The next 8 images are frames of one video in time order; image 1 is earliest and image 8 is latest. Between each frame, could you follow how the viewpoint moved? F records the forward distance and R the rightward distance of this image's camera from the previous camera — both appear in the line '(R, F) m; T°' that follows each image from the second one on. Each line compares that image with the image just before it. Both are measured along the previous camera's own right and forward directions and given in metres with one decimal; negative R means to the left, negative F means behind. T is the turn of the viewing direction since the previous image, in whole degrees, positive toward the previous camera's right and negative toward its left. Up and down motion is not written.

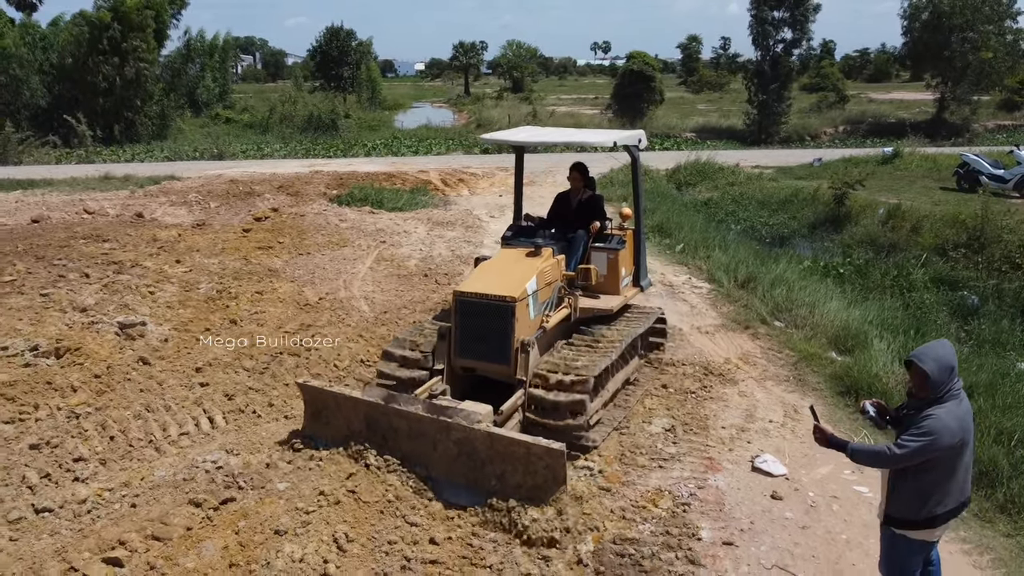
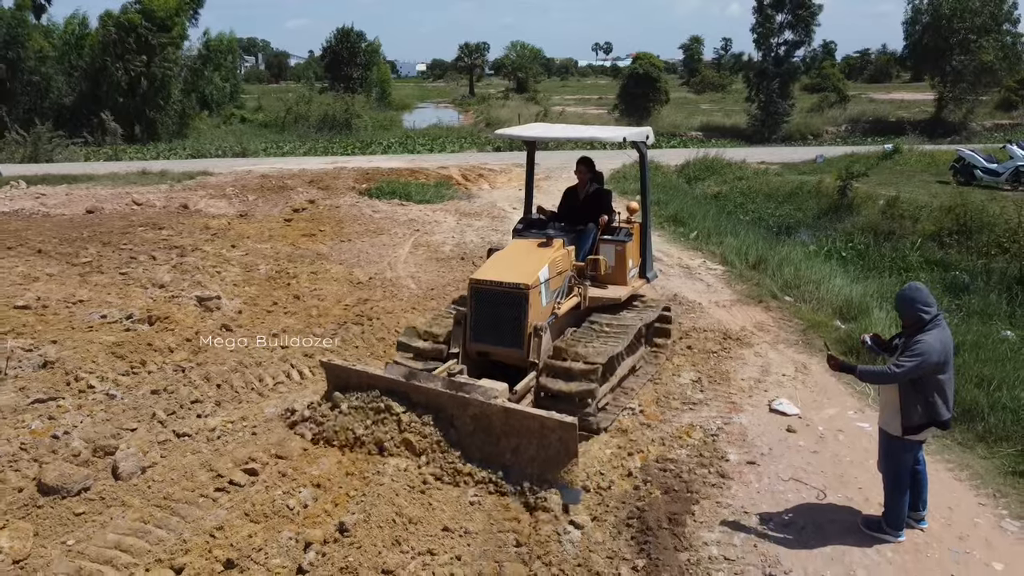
(-0.4, -0.9) m; 0°
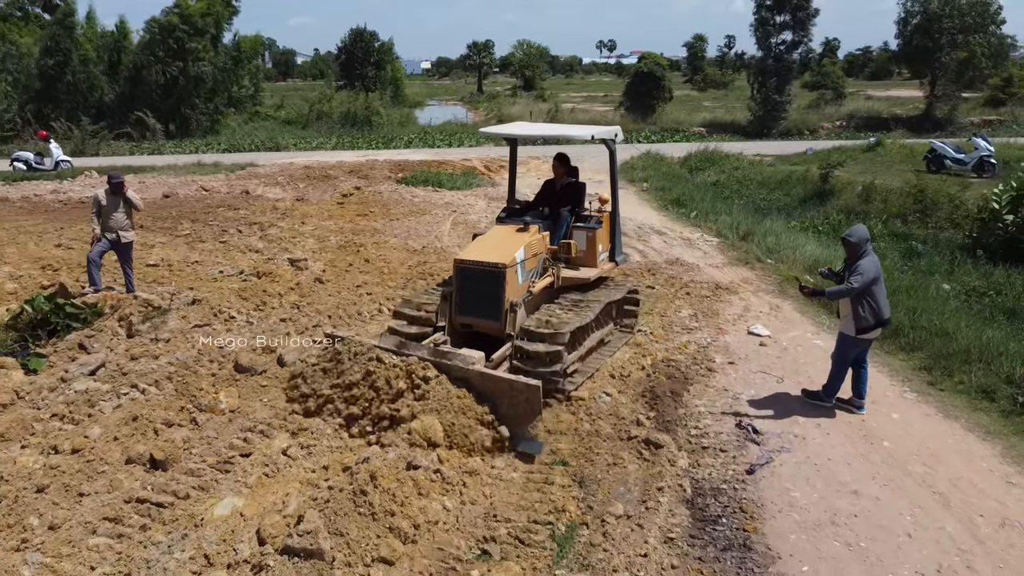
(-0.4, -1.9) m; 0°
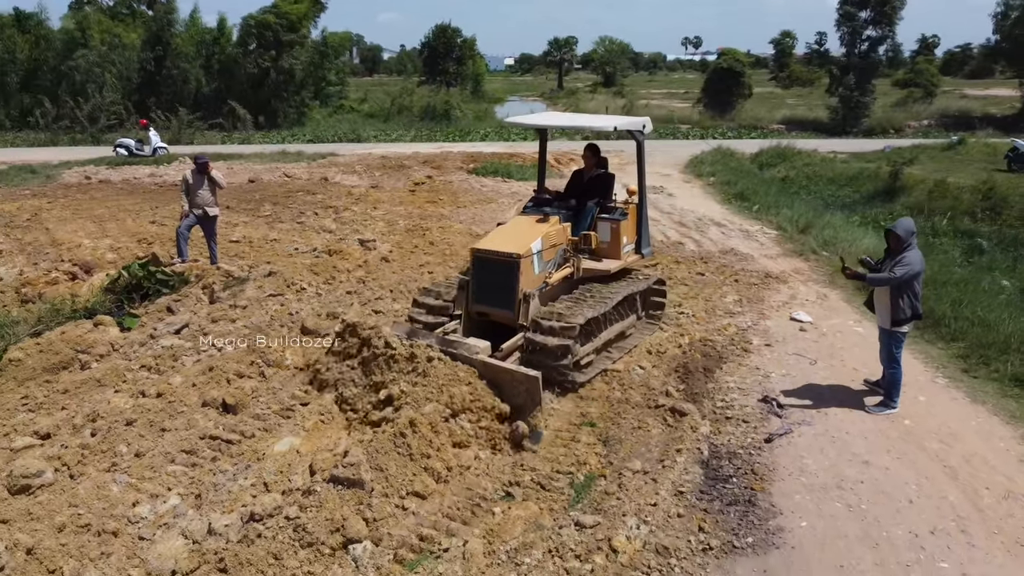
(+0.3, -0.4) m; -5°
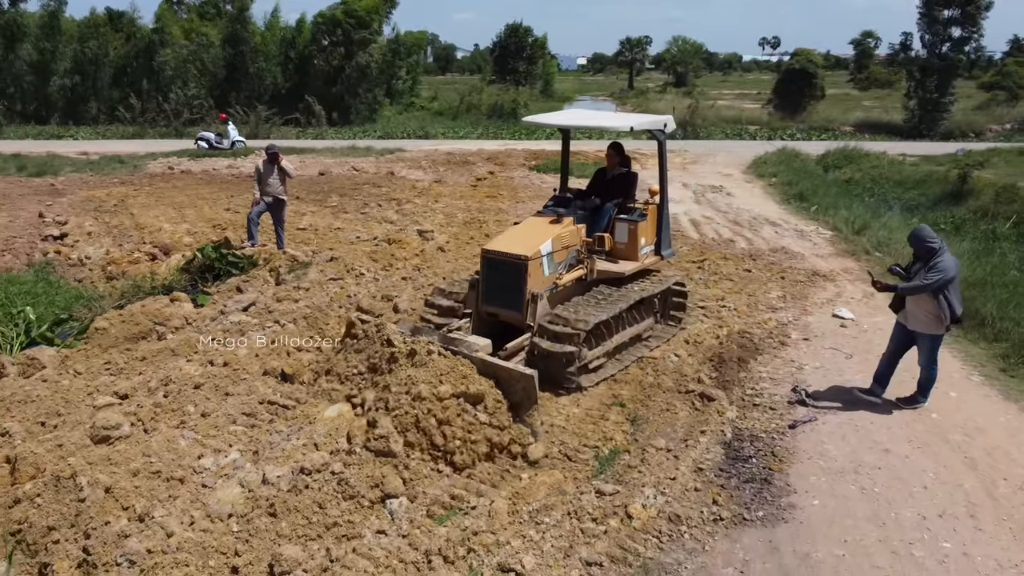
(+0.2, -0.3) m; -5°
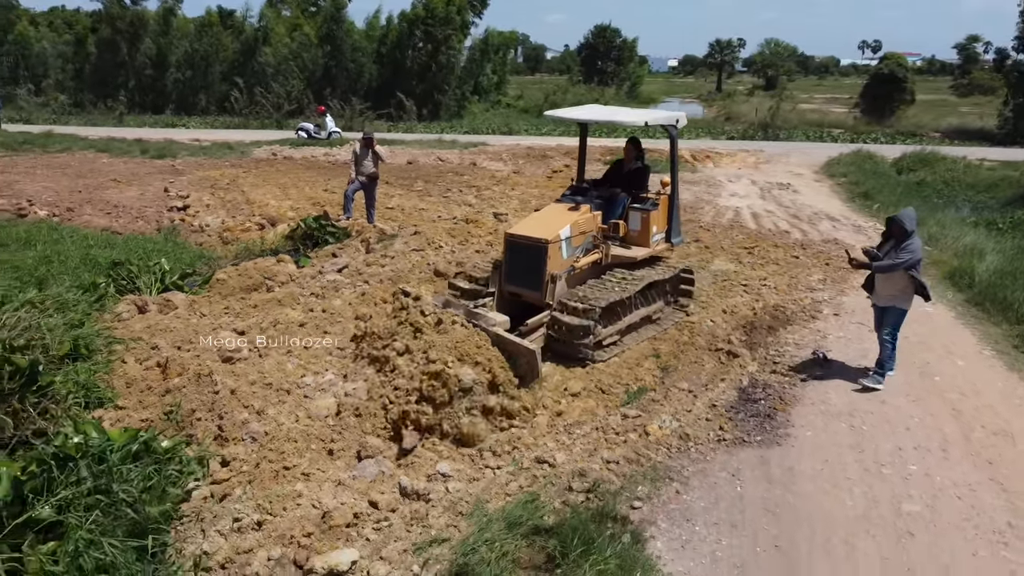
(+0.3, -1.0) m; -6°
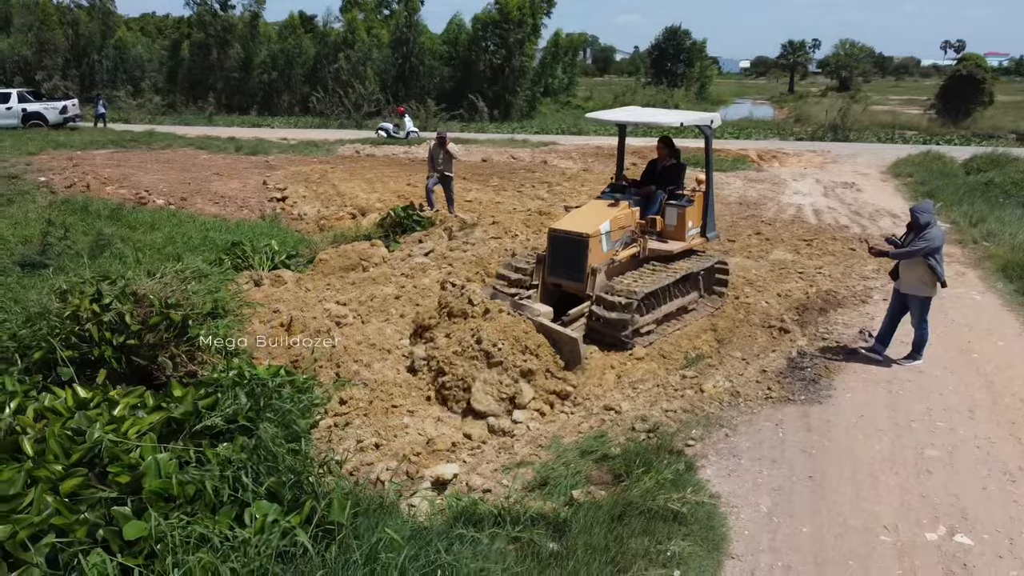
(-0.1, -0.9) m; -5°
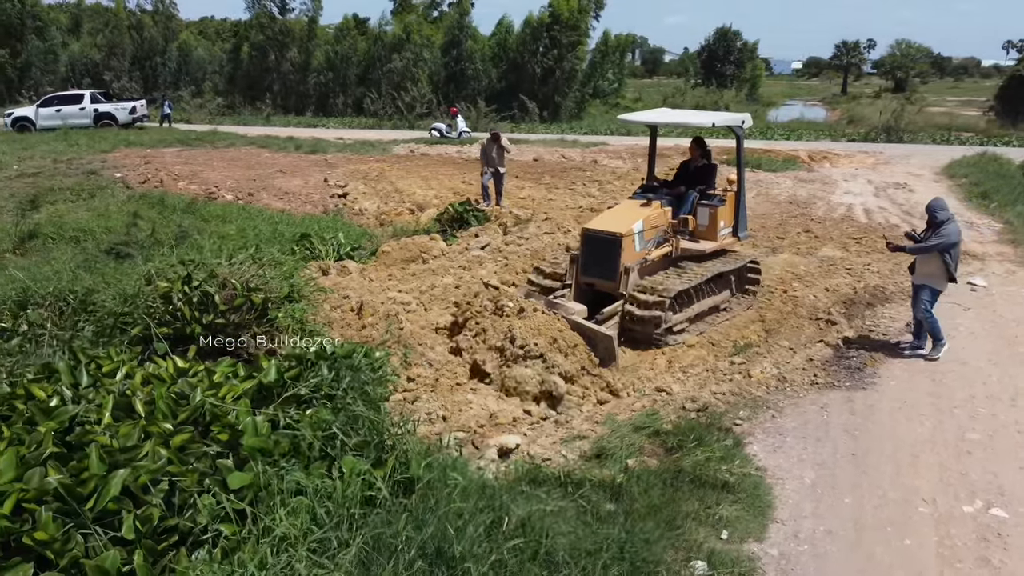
(-0.1, -0.4) m; -3°
